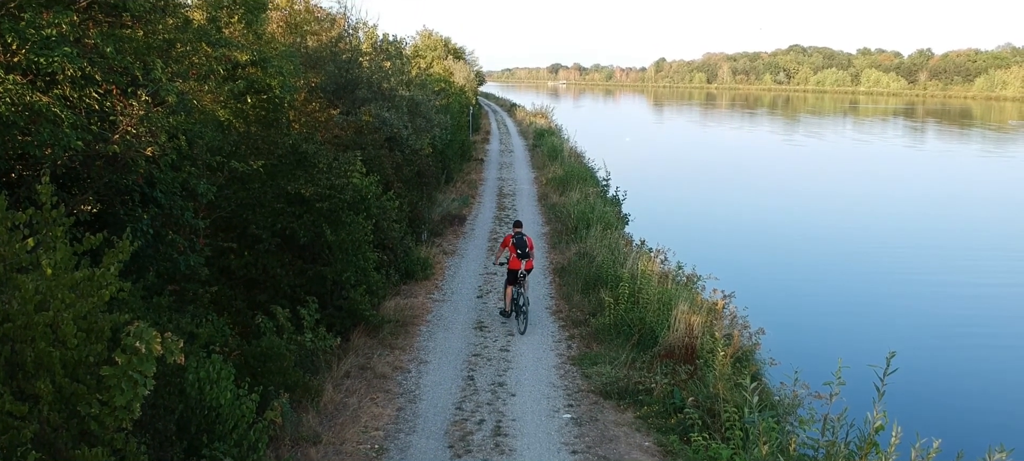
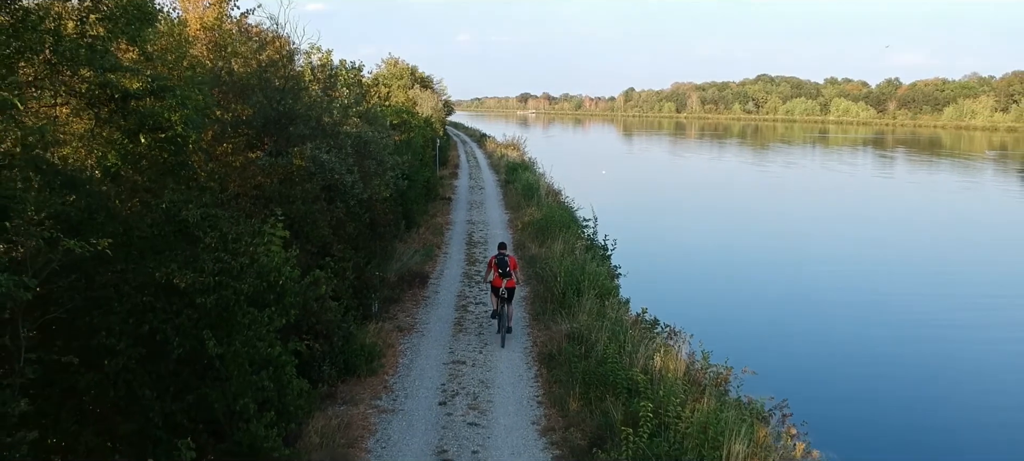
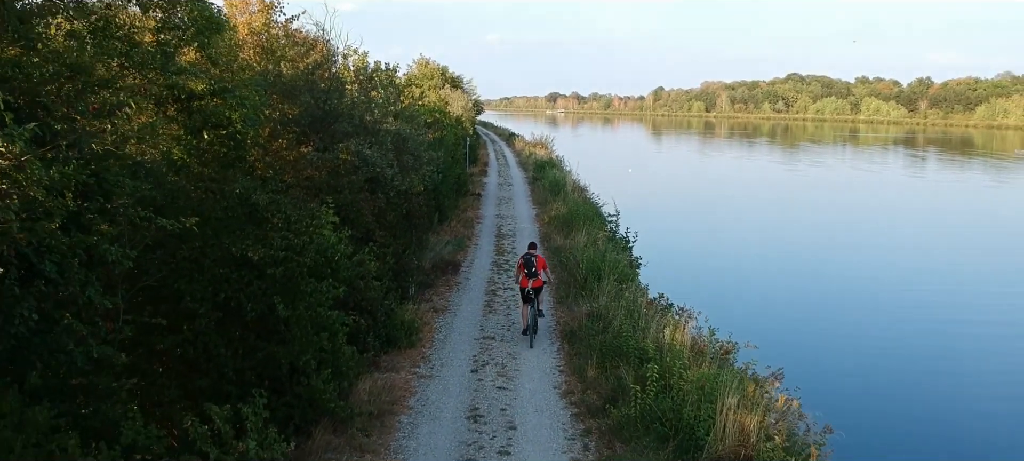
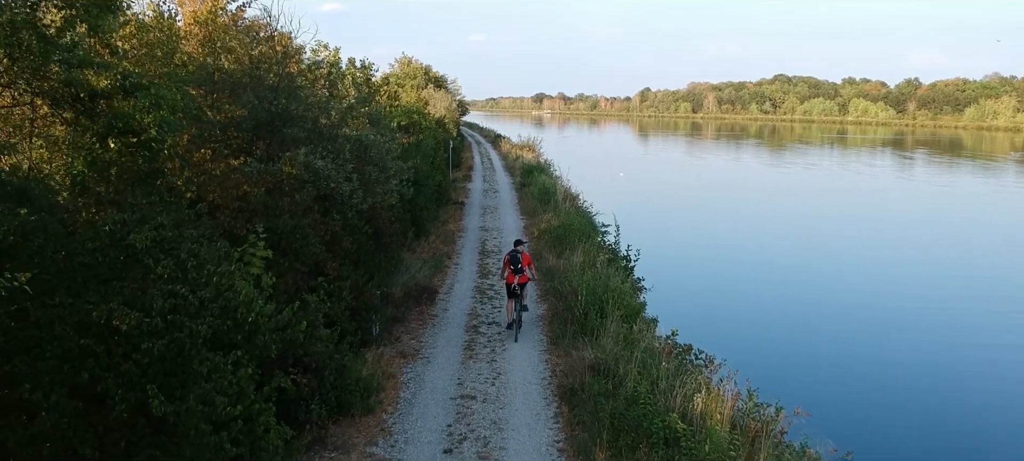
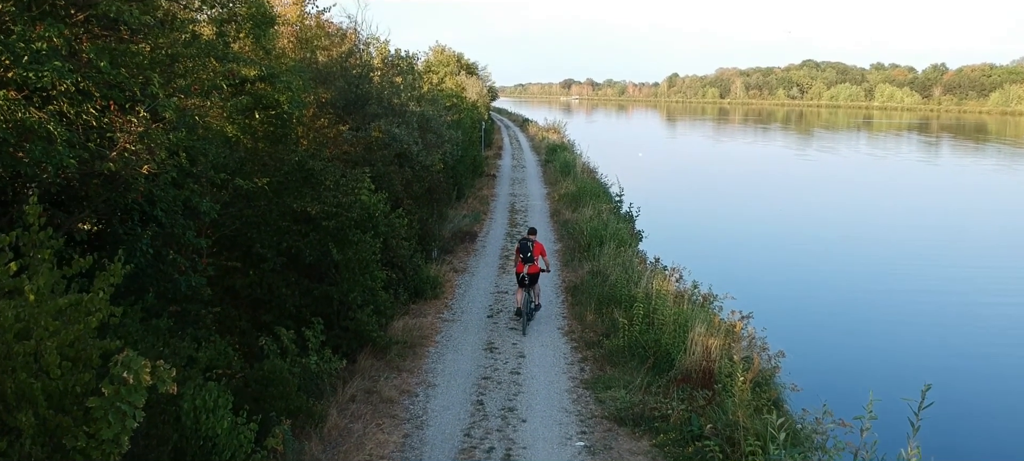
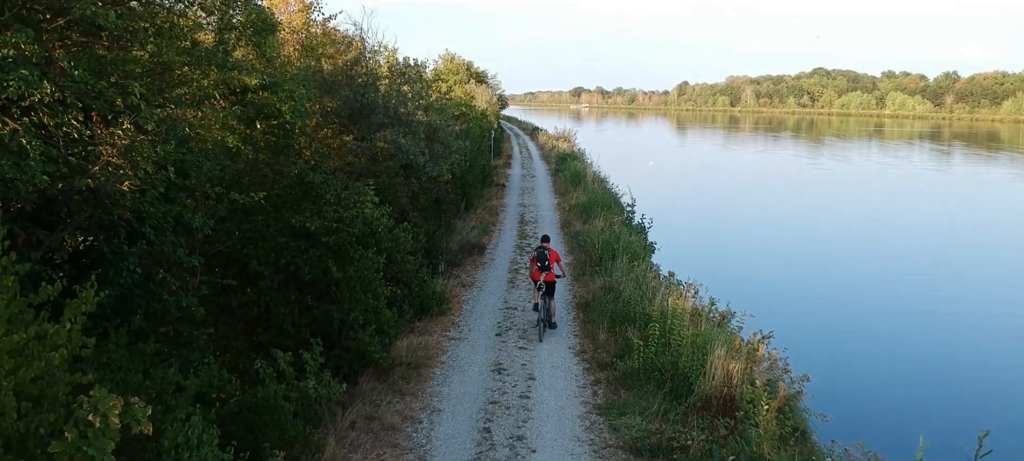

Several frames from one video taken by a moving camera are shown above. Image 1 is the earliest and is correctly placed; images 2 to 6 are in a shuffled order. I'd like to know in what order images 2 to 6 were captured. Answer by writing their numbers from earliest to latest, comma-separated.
5, 6, 3, 2, 4
